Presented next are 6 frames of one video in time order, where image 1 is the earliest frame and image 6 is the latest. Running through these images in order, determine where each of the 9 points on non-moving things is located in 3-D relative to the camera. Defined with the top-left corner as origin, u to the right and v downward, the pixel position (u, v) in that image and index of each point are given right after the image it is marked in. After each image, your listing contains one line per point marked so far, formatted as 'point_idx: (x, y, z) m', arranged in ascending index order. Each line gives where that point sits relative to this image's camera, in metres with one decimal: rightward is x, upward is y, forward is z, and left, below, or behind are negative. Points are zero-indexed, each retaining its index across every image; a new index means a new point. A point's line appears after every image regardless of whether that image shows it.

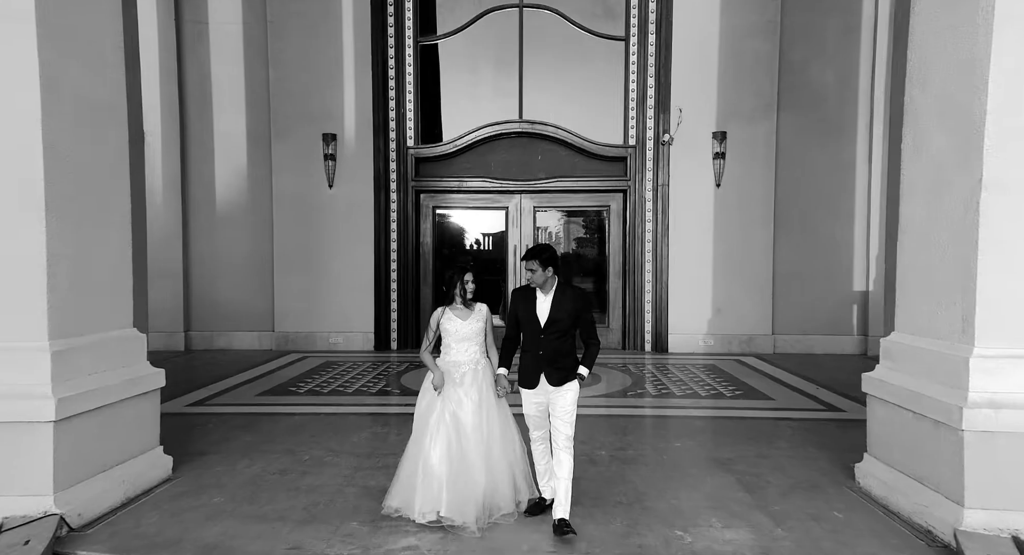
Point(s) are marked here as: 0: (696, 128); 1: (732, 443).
0: (+2.8, +2.2, +8.6) m
1: (+1.8, -1.3, +4.5) m
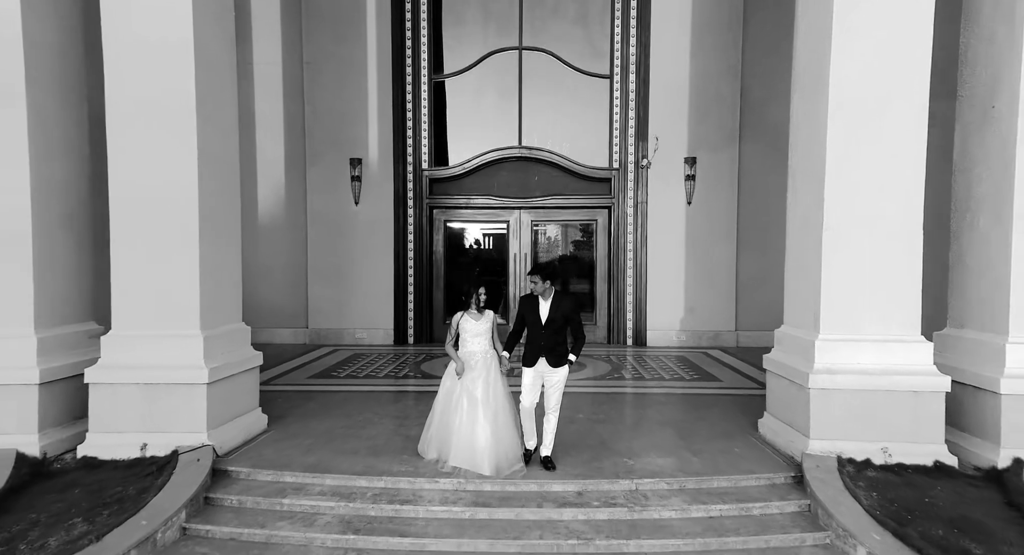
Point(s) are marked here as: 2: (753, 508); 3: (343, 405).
0: (+2.8, +2.2, +10.1) m
1: (+1.8, -1.4, +6.0) m
2: (+1.6, -1.5, +3.8) m
3: (-1.8, -1.4, +6.2) m
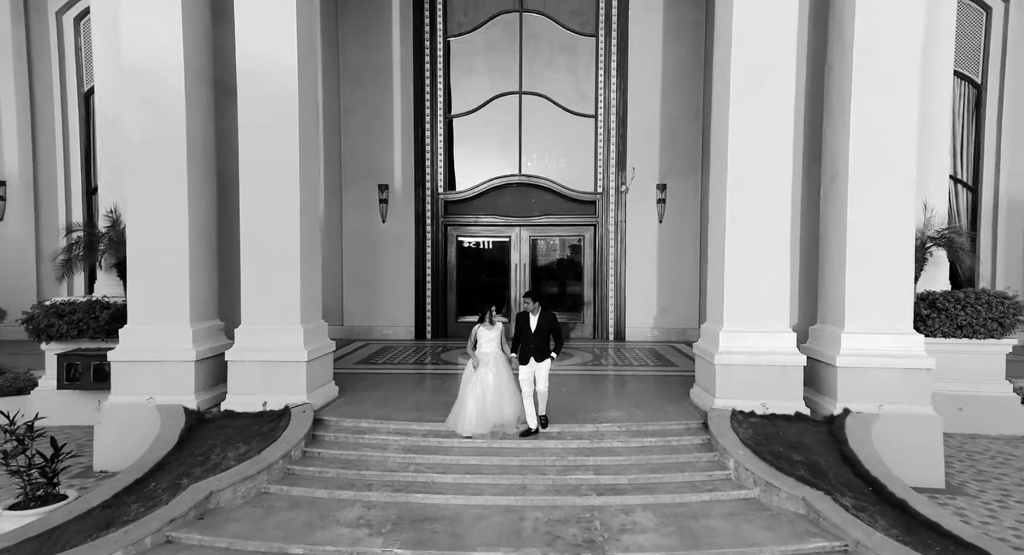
0: (+2.8, +2.0, +12.1) m
1: (+1.8, -1.5, +8.1) m
2: (+1.6, -1.7, +5.9) m
3: (-1.8, -1.5, +8.2) m
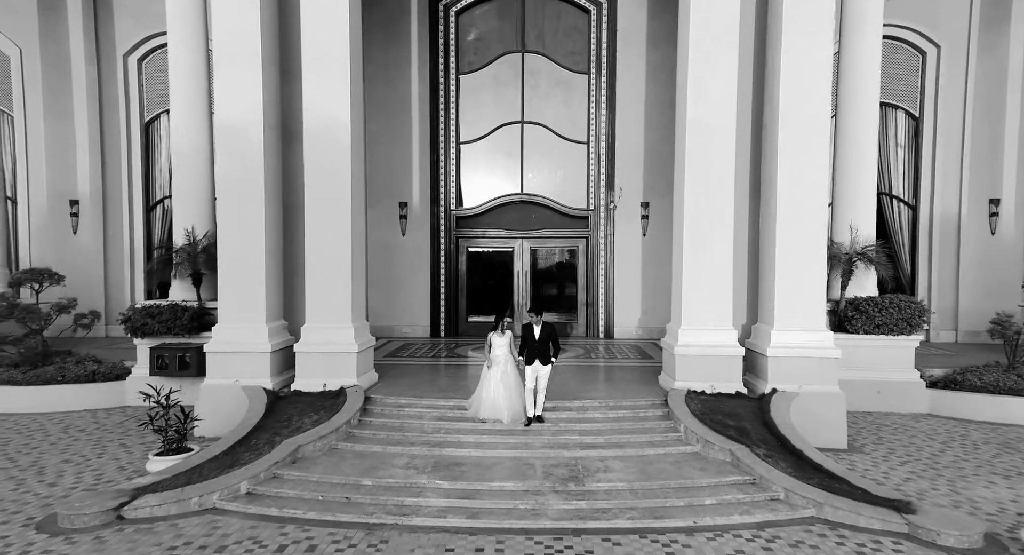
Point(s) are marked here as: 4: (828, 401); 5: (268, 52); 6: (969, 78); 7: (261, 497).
0: (+2.9, +1.9, +13.9) m
1: (+1.9, -1.7, +9.9) m
2: (+1.7, -1.8, +7.7) m
3: (-1.7, -1.7, +10.0) m
4: (+4.2, -1.7, +7.6) m
5: (-3.6, +3.3, +8.4) m
6: (+9.9, +4.3, +12.4) m
7: (-2.6, -2.3, +5.9) m
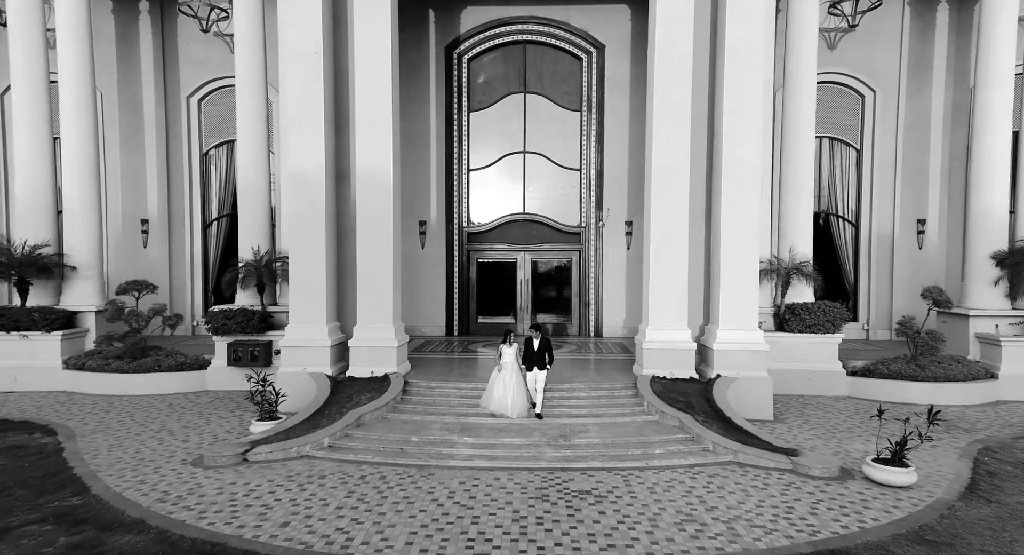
0: (+3.0, +1.7, +16.3) m
1: (+2.0, -1.9, +12.2) m
2: (+1.8, -2.0, +10.0) m
3: (-1.6, -1.9, +12.4) m
4: (+4.3, -1.9, +10.0) m
5: (-3.5, +3.1, +10.7) m
6: (+10.0, +4.1, +14.8) m
7: (-2.5, -2.5, +8.3) m
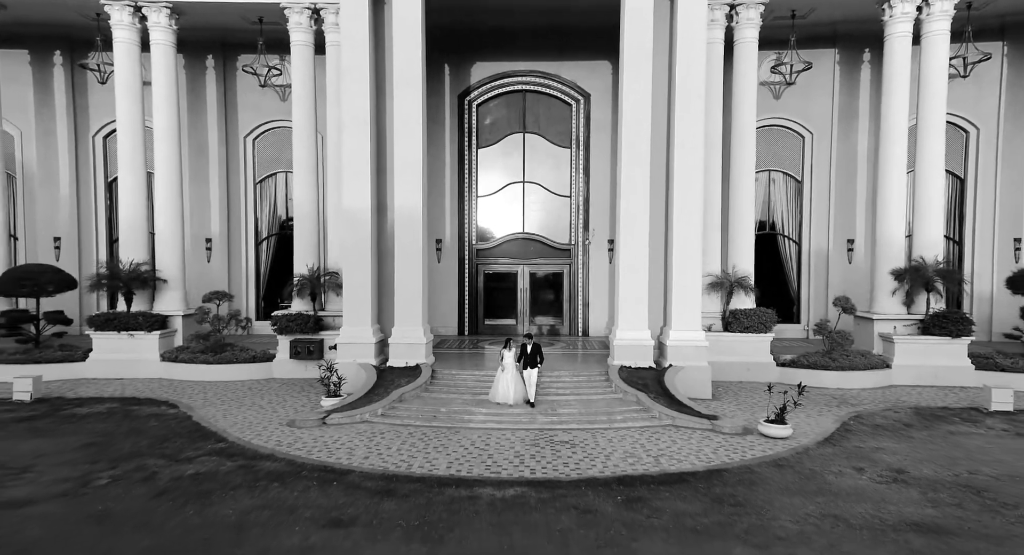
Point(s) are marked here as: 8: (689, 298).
0: (+3.0, +1.4, +19.5) m
1: (+2.1, -2.2, +15.4) m
2: (+1.8, -2.3, +13.2) m
3: (-1.6, -2.2, +15.6) m
4: (+4.3, -2.2, +13.2) m
5: (-3.4, +2.8, +13.9) m
6: (+10.1, +3.8, +17.9) m
7: (-2.5, -2.8, +11.5) m
8: (+4.2, -0.5, +13.4) m
